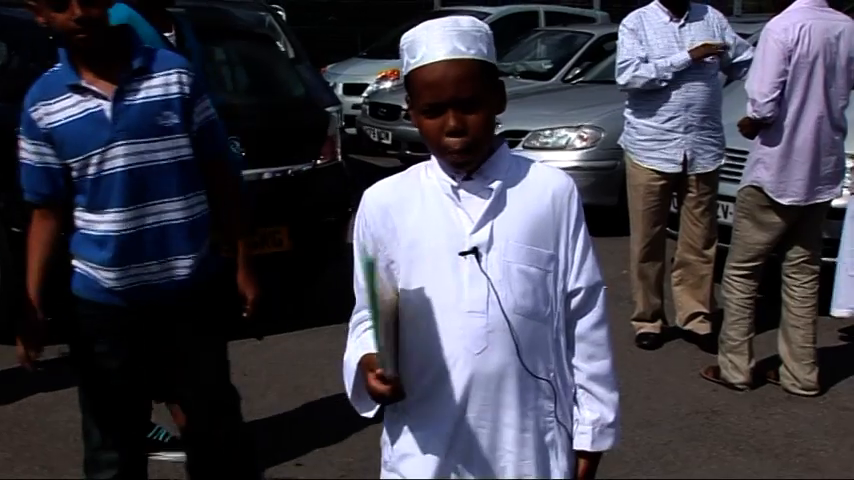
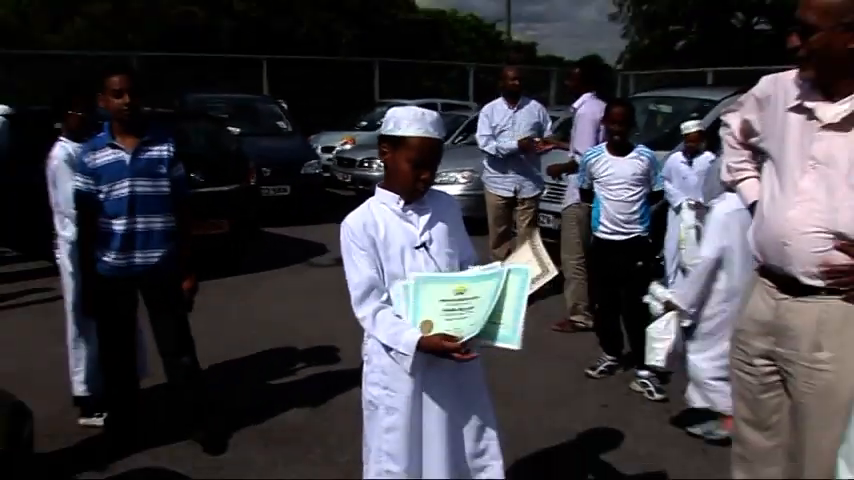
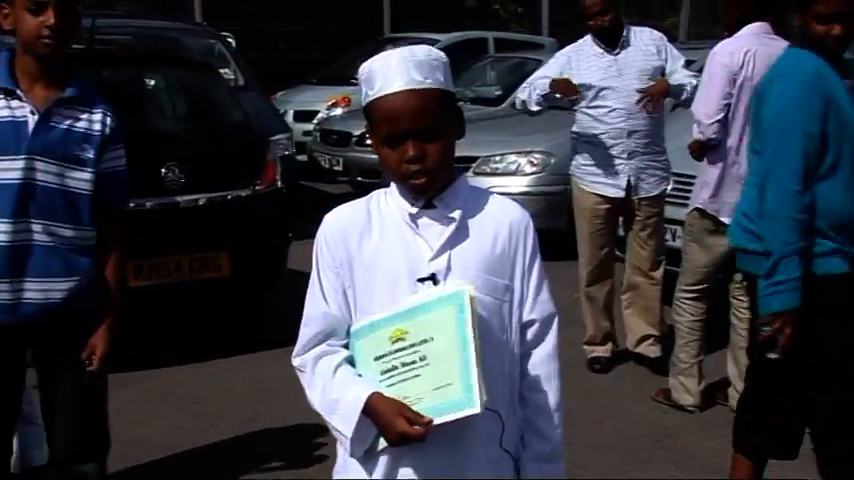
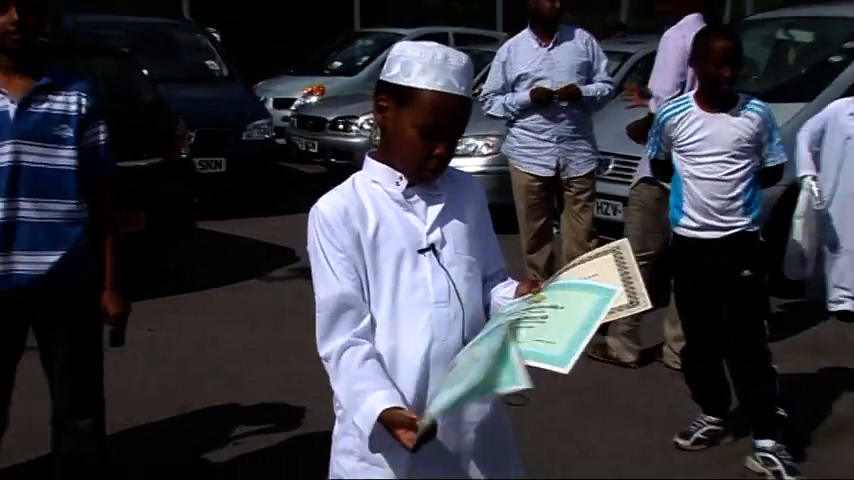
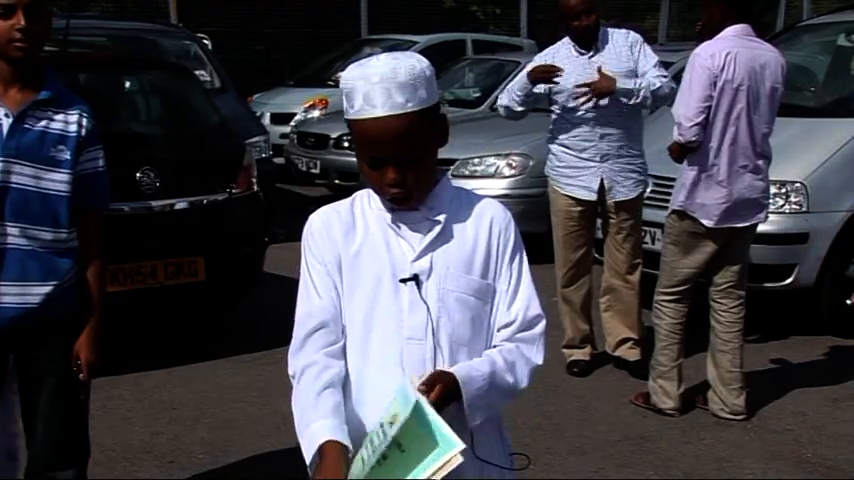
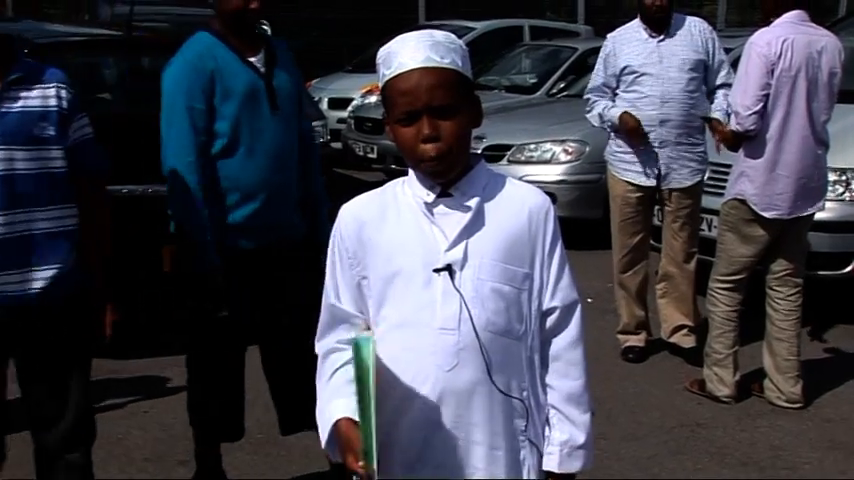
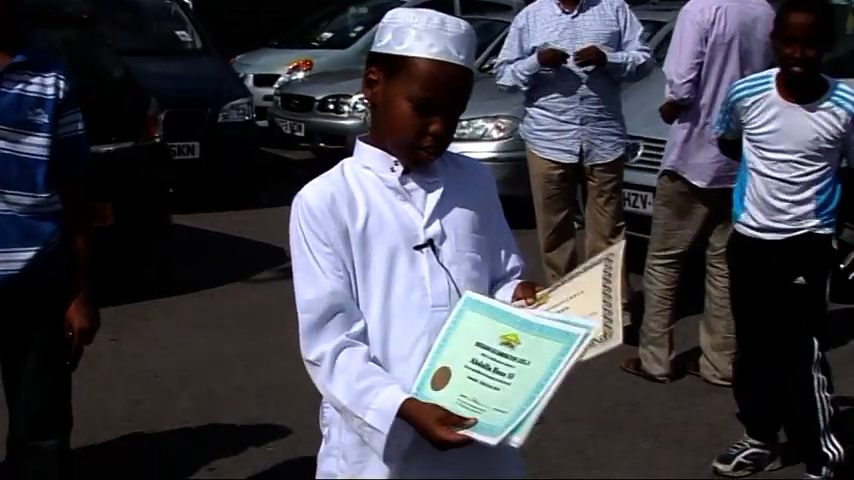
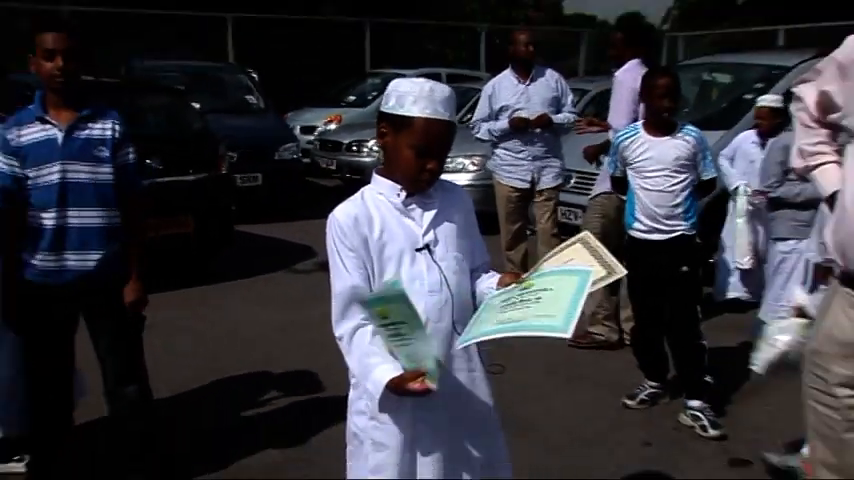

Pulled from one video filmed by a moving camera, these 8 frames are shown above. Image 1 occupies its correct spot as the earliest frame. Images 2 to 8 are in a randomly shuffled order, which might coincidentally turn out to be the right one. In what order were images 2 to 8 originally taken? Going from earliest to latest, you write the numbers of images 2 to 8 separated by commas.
6, 3, 5, 7, 4, 8, 2
